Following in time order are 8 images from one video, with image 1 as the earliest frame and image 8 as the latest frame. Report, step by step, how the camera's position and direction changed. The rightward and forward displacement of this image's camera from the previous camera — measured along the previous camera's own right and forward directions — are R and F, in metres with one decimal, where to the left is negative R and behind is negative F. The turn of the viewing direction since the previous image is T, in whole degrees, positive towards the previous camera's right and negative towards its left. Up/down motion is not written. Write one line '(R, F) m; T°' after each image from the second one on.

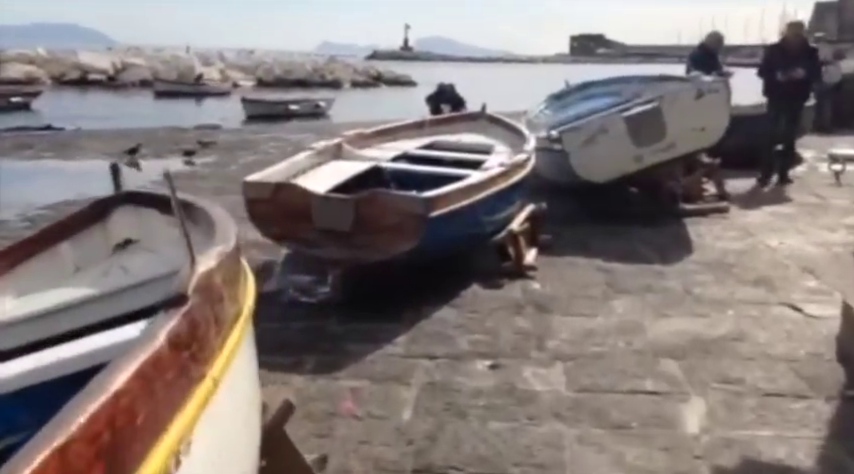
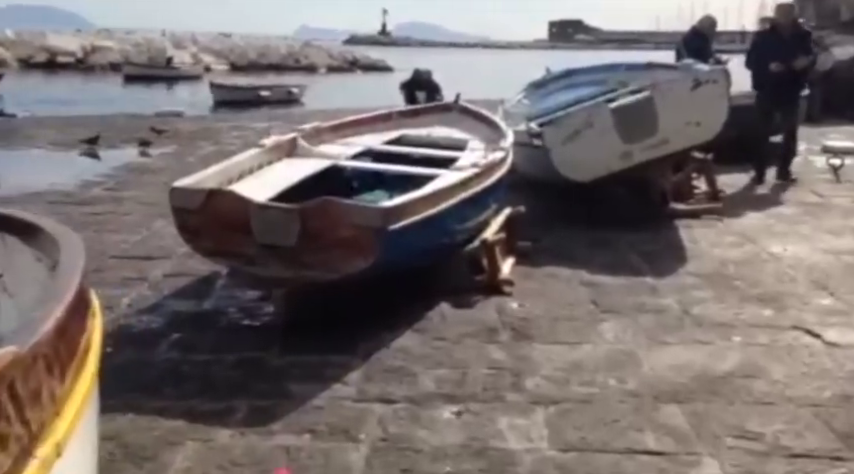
(+0.1, +0.8) m; +2°
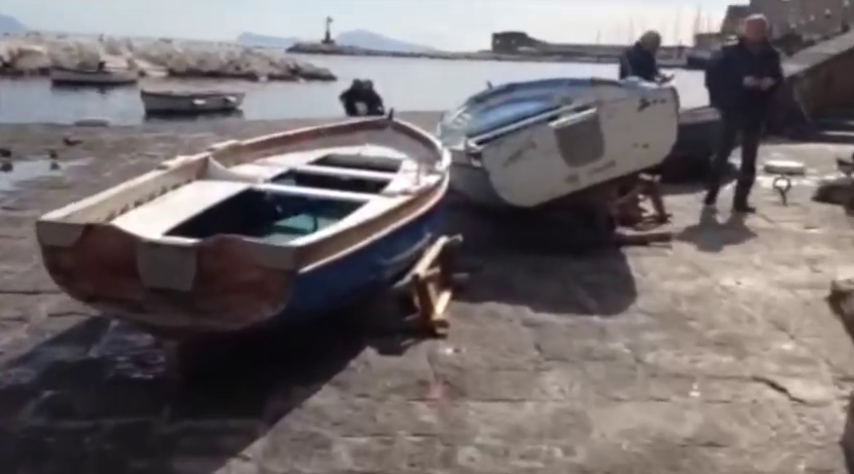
(+0.2, +0.6) m; +4°
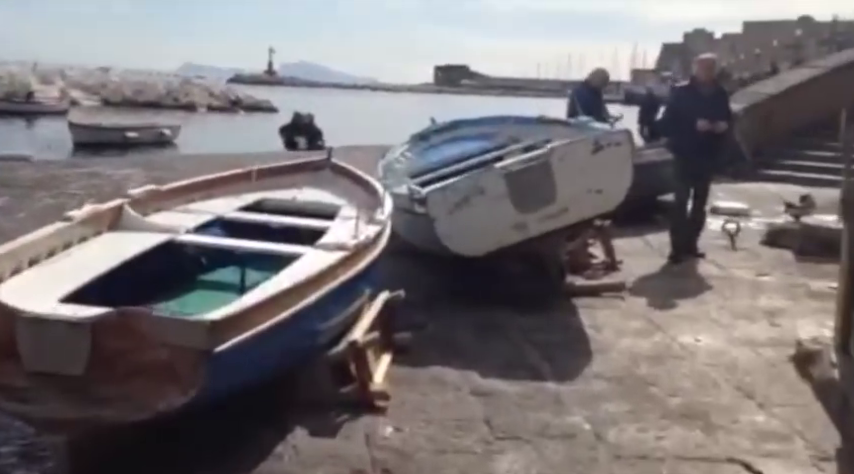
(0.0, +0.5) m; +4°
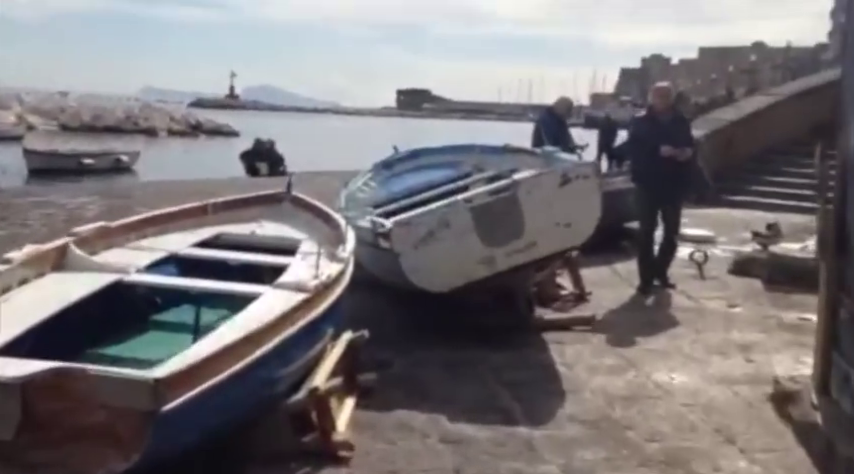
(0.0, +0.2) m; +3°
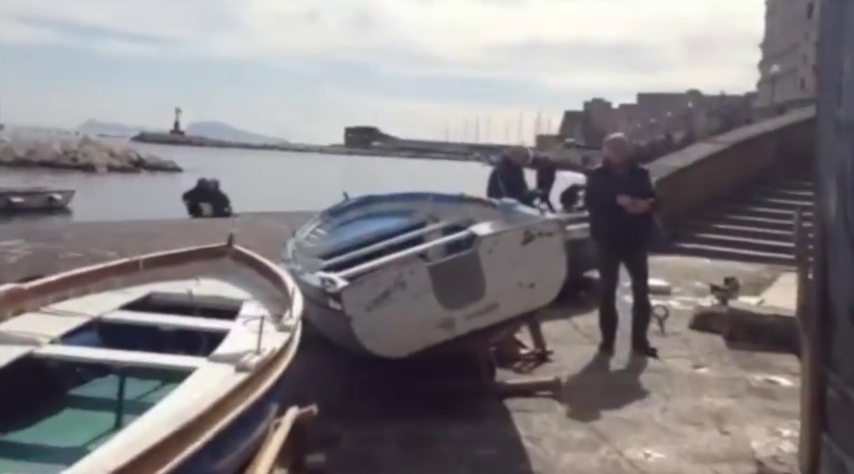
(-0.1, +0.4) m; +4°
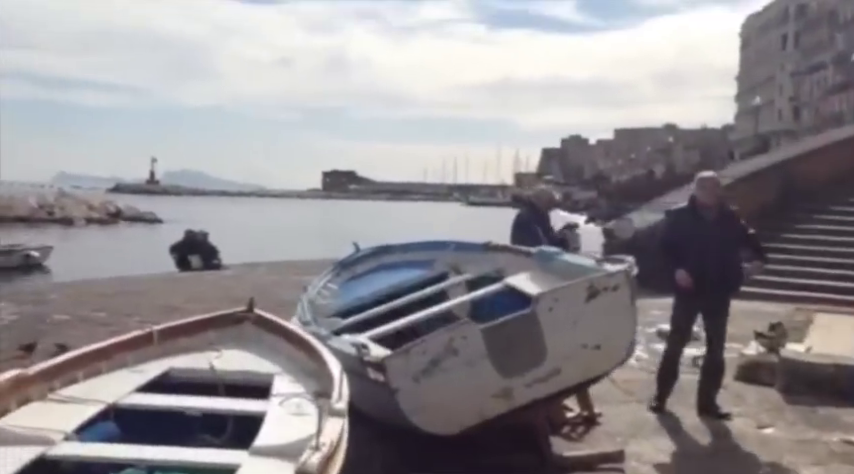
(-0.5, +0.5) m; +2°
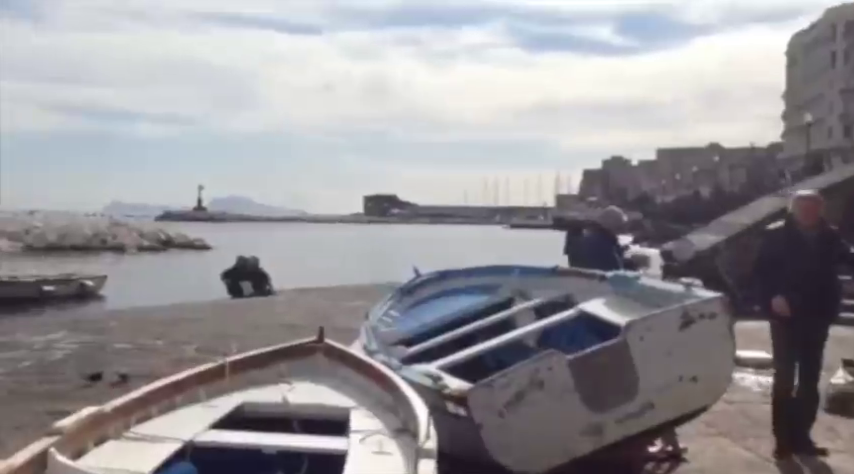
(-0.3, +0.2) m; -3°
